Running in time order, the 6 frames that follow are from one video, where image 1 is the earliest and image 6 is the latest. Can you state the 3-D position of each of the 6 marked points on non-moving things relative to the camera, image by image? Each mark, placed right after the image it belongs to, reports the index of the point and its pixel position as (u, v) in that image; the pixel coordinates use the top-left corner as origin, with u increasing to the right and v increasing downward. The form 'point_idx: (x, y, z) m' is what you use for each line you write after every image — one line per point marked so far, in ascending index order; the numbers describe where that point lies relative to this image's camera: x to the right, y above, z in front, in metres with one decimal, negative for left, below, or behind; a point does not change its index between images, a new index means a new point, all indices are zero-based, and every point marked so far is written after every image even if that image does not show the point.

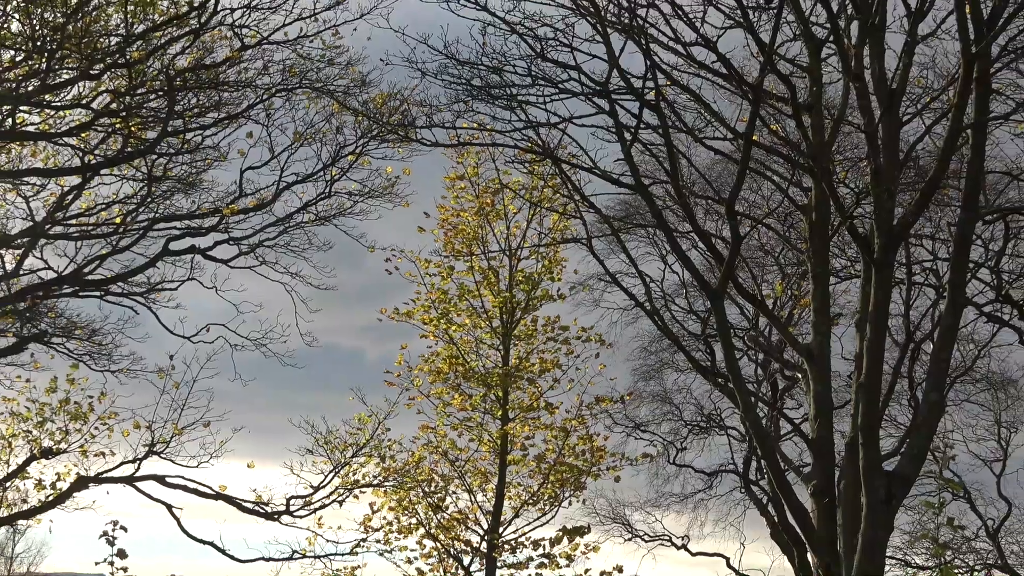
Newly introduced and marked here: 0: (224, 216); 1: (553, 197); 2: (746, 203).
0: (-5.4, +1.4, +15.1) m
1: (+0.8, +1.7, +15.0) m
2: (+4.4, +1.6, +14.9) m
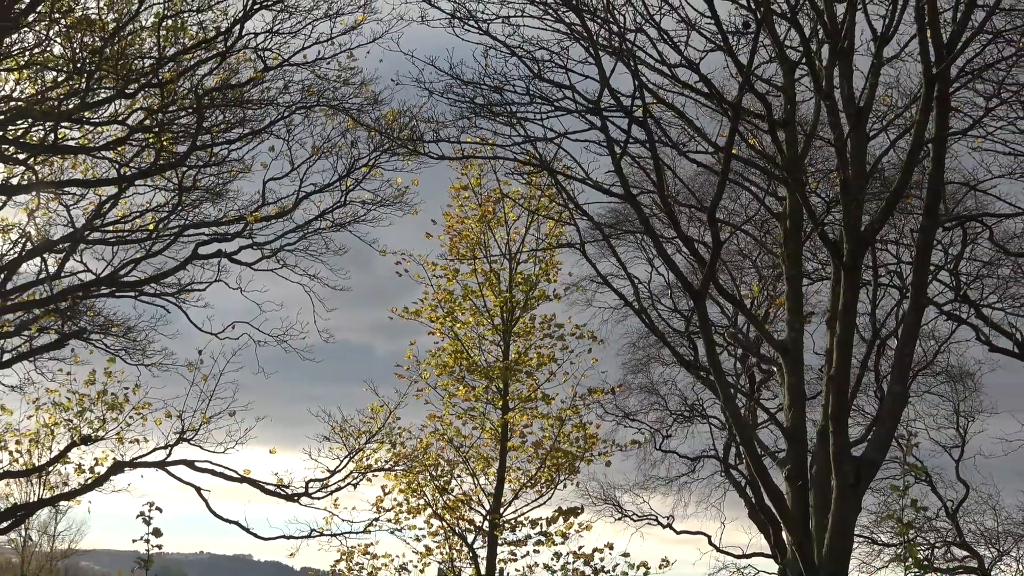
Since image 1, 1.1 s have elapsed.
0: (-5.4, +1.3, +16.5) m
1: (+0.8, +1.7, +16.4) m
2: (+4.4, +1.6, +16.3) m
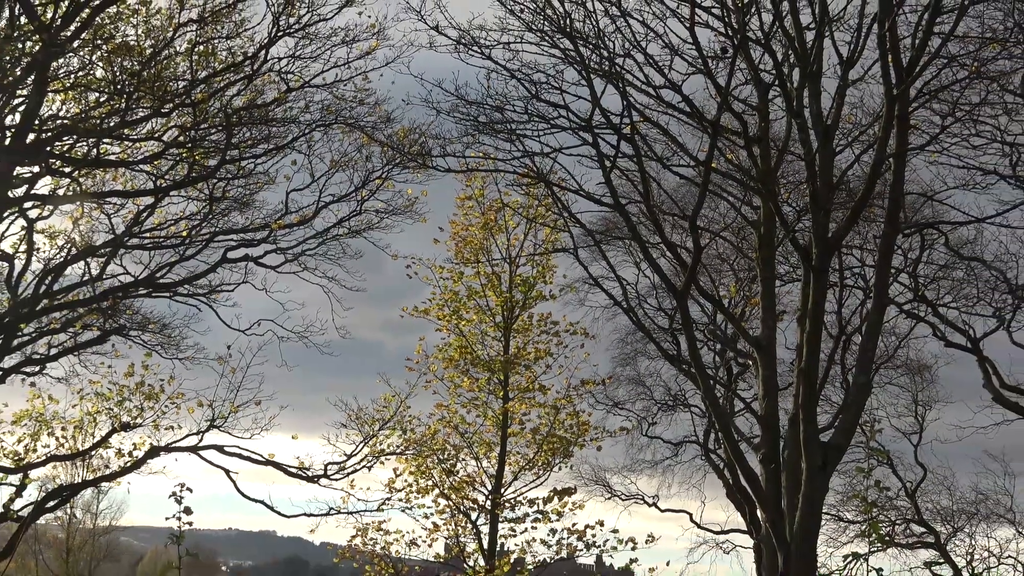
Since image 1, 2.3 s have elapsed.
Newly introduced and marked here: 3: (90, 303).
0: (-5.4, +1.3, +18.3) m
1: (+0.7, +1.6, +18.1) m
2: (+4.3, +1.5, +17.9) m
3: (-9.2, -0.3, +17.6) m
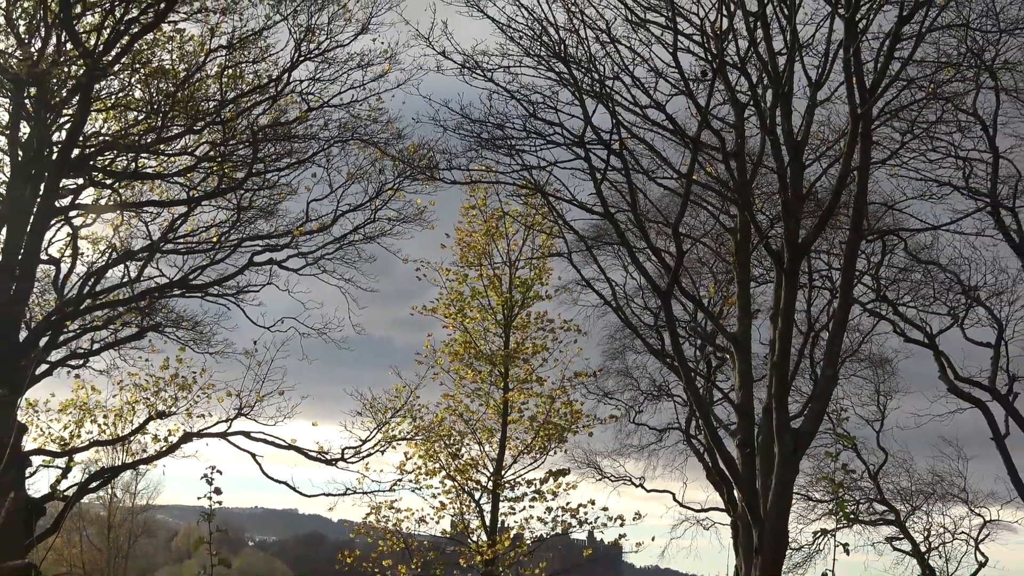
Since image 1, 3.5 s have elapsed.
0: (-5.4, +1.3, +20.2) m
1: (+0.7, +1.6, +19.9) m
2: (+4.3, +1.5, +19.8) m
3: (-9.2, -0.3, +19.5) m
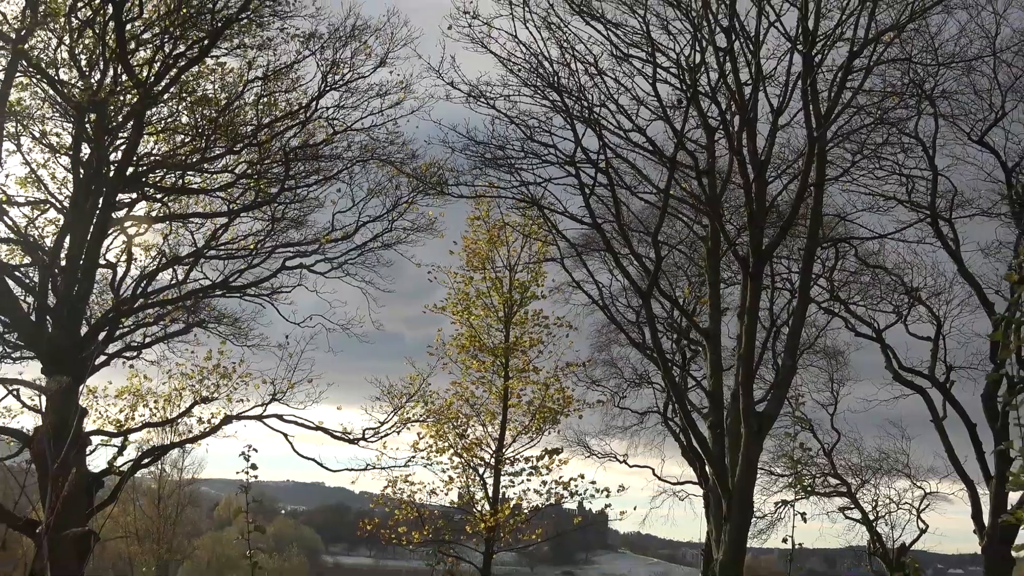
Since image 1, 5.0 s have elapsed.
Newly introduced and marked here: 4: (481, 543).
0: (-5.4, +1.3, +23.1) m
1: (+0.7, +1.6, +22.8) m
2: (+4.3, +1.5, +22.6) m
3: (-9.2, -0.4, +22.5) m
4: (-0.4, -3.7, +11.3) m
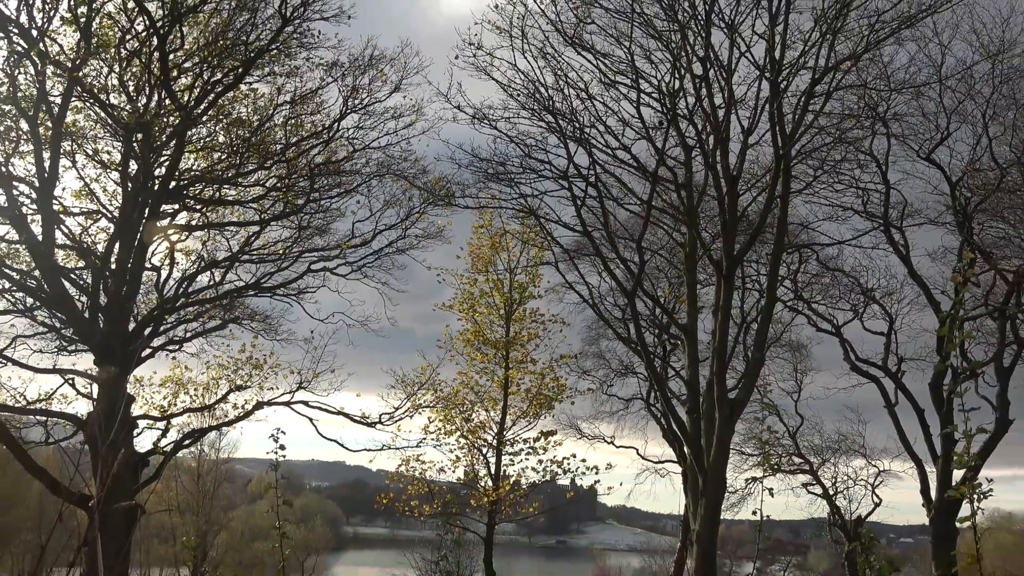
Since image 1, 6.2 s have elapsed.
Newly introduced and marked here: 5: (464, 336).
0: (-5.4, +1.2, +26.1) m
1: (+0.7, +1.6, +25.7) m
2: (+4.3, +1.5, +25.5) m
3: (-9.2, -0.4, +25.5) m
4: (-0.5, -3.9, +14.2) m
5: (-1.2, -1.1, +19.2) m
